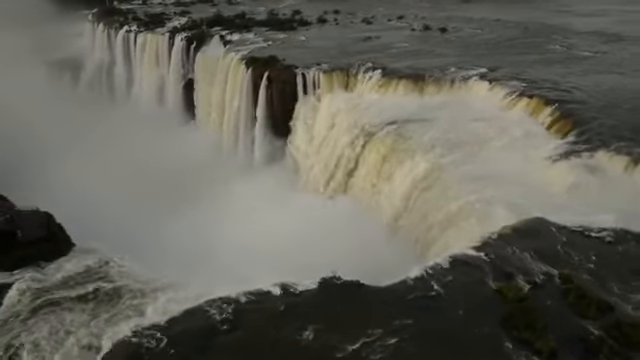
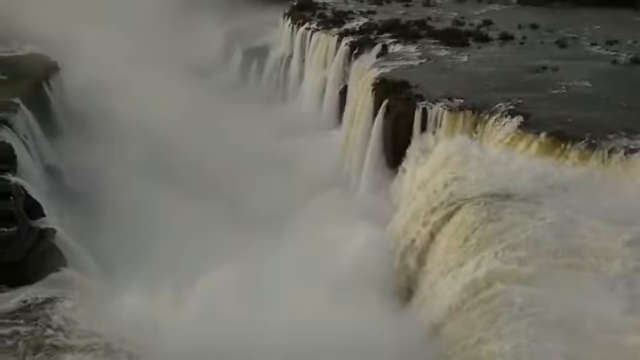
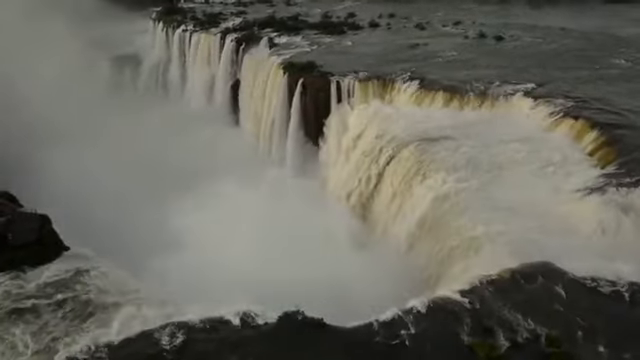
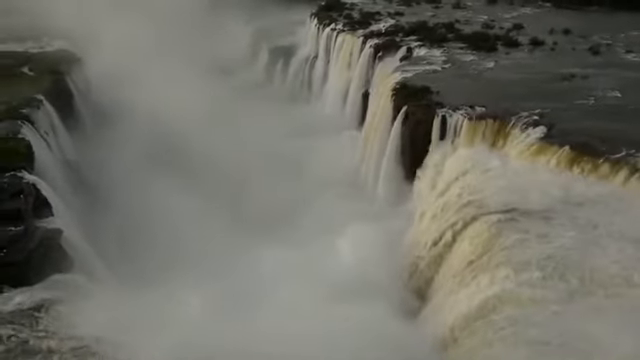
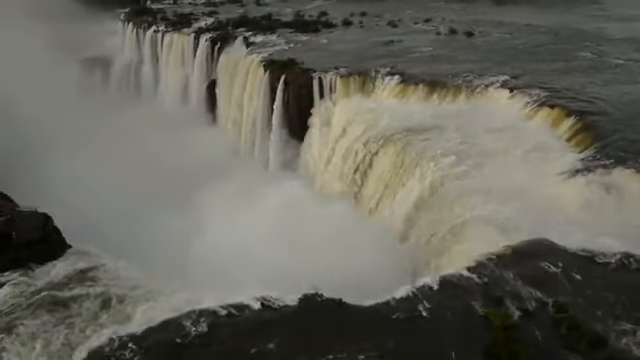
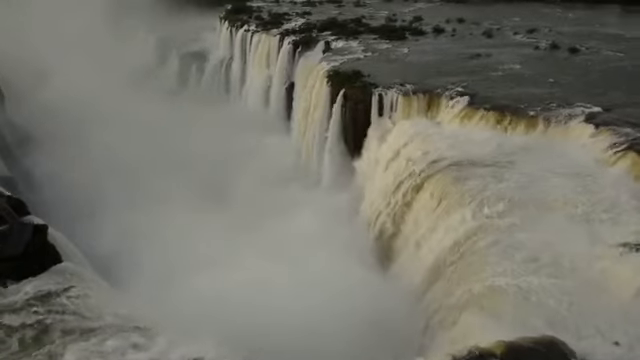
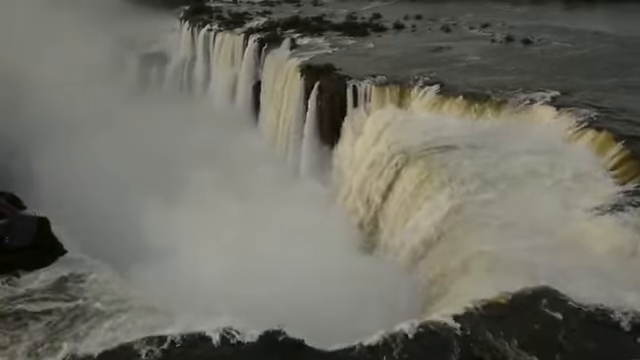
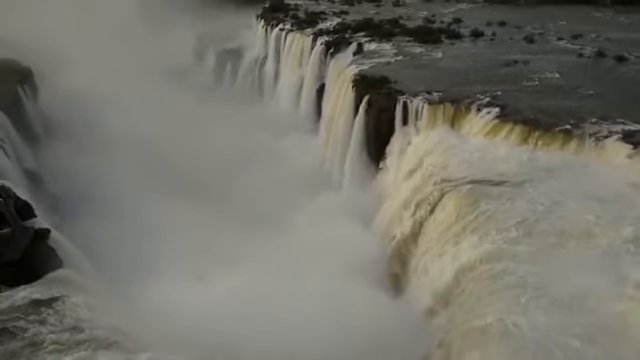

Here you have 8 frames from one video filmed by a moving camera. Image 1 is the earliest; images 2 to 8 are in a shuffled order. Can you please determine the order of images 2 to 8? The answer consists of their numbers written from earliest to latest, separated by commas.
5, 3, 7, 6, 8, 2, 4
